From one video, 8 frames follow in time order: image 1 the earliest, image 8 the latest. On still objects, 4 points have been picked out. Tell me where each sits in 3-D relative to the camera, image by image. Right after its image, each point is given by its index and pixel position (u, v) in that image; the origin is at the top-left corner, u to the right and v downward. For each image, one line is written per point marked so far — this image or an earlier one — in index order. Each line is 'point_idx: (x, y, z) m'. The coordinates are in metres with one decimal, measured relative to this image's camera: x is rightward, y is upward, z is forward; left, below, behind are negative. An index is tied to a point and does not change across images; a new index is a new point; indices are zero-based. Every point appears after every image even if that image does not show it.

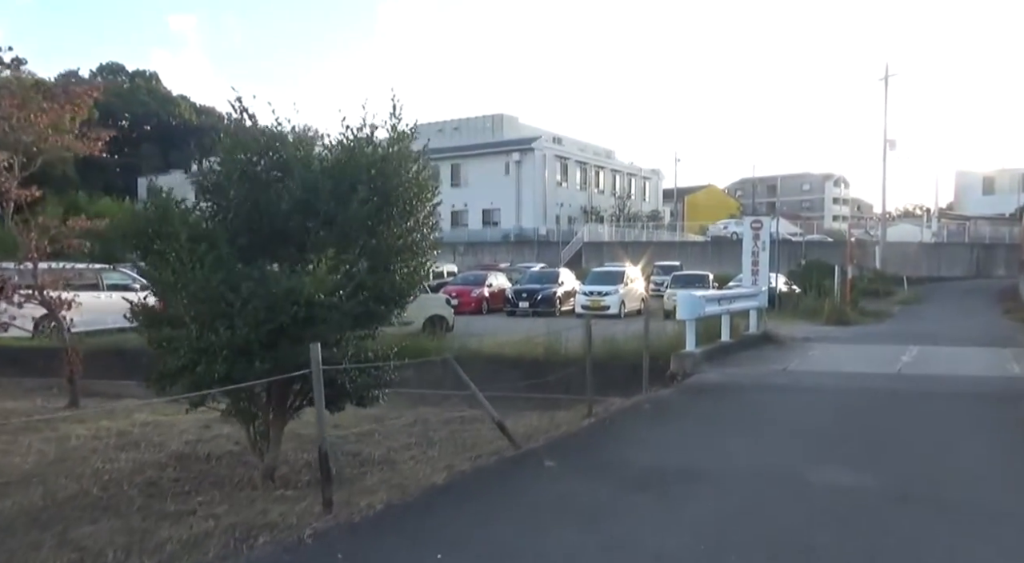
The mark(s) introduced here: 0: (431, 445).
0: (-0.7, -1.4, +7.8) m
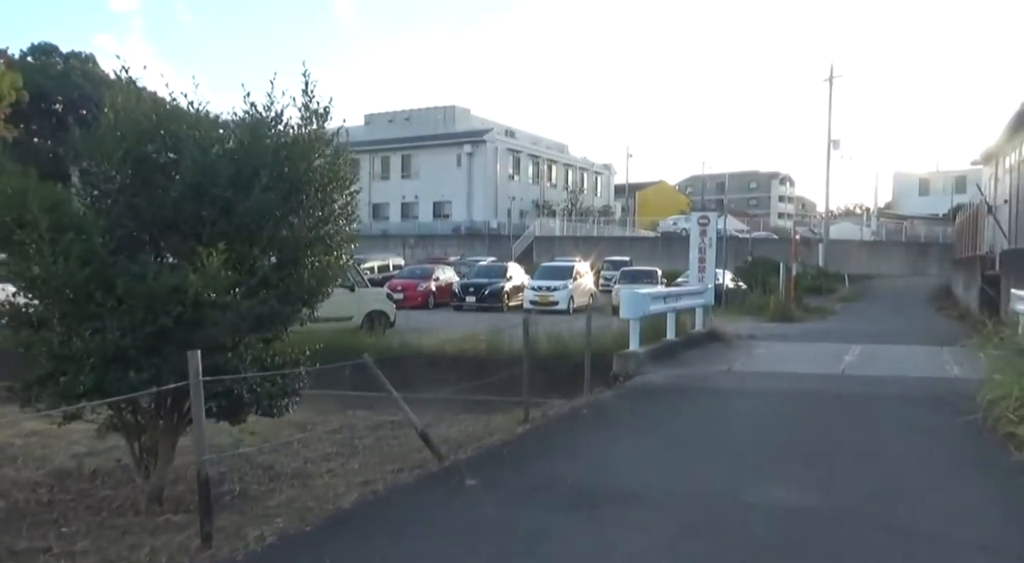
0: (-1.2, -1.4, +7.2) m
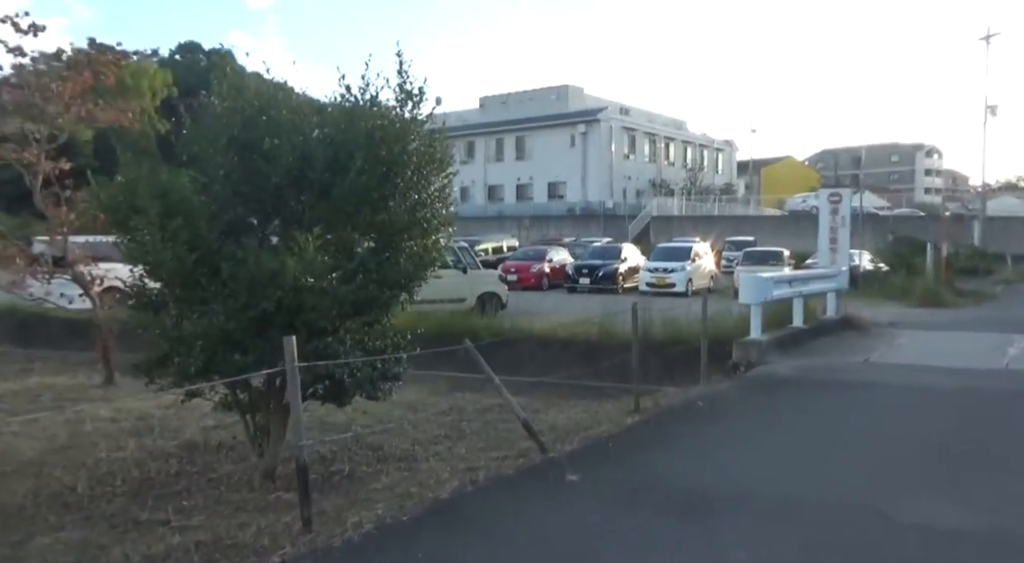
0: (-0.4, -1.3, +7.2) m
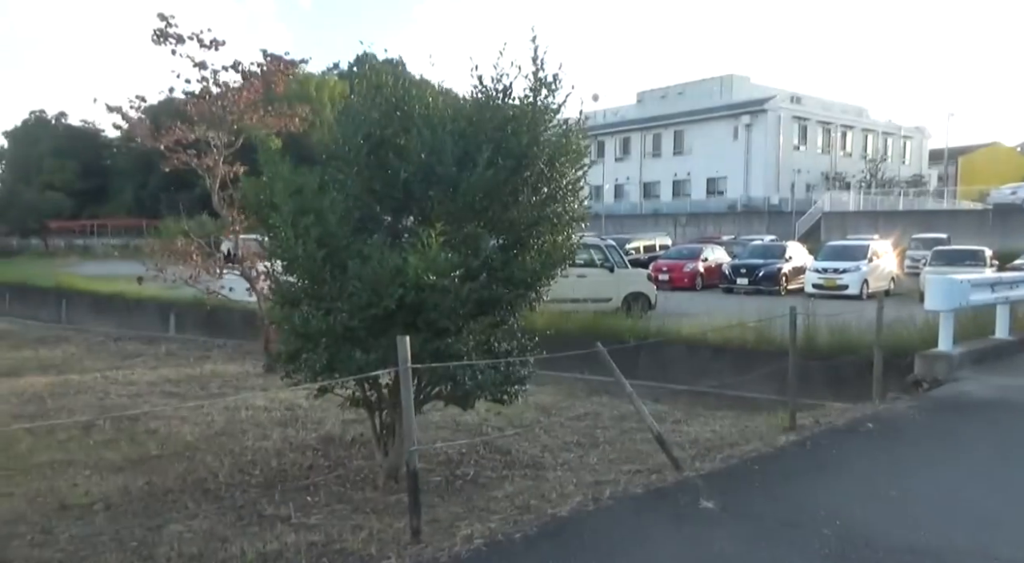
0: (+0.7, -1.3, +7.1) m
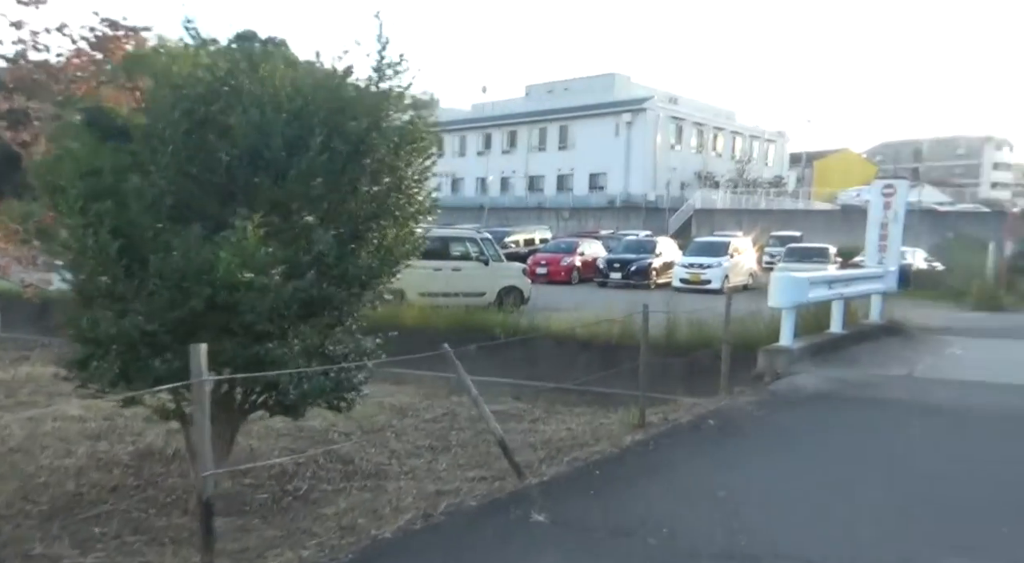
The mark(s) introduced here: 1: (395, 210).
0: (-0.5, -1.3, +6.7) m
1: (-0.7, +0.4, +5.2) m
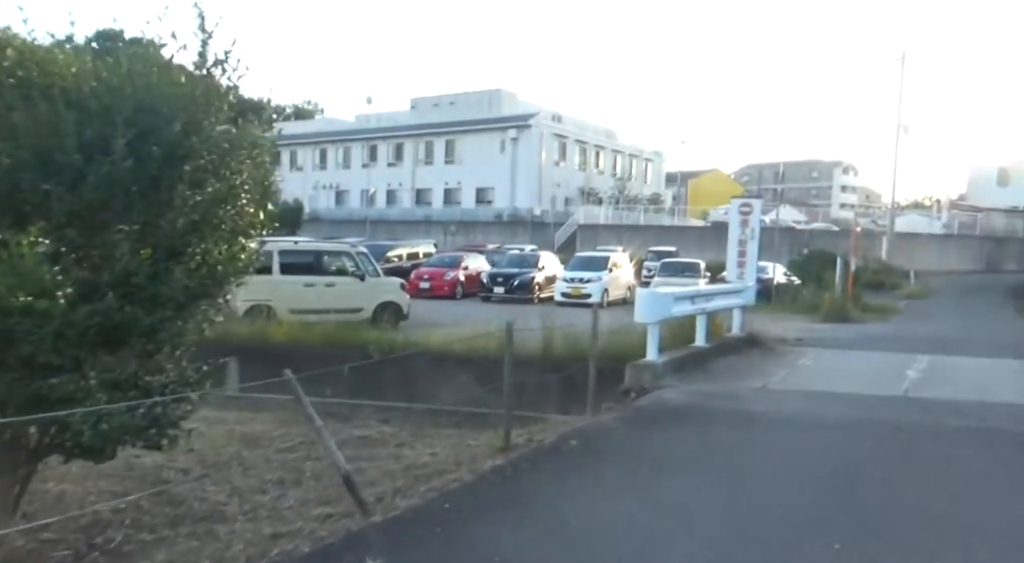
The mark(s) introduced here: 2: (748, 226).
0: (-1.5, -1.4, +6.2) m
1: (-1.5, +0.3, +4.7) m
2: (+3.8, +0.9, +15.0) m
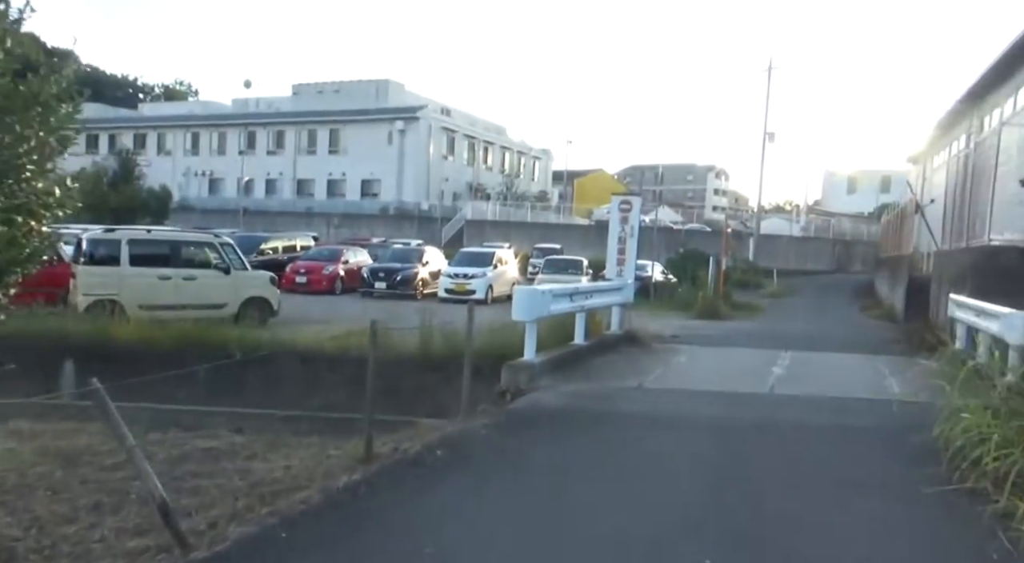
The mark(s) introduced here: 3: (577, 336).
0: (-2.3, -1.4, +5.3) m
1: (-2.1, +0.3, +3.8) m
2: (+1.9, +0.9, +14.7) m
3: (+0.9, -0.8, +11.6) m
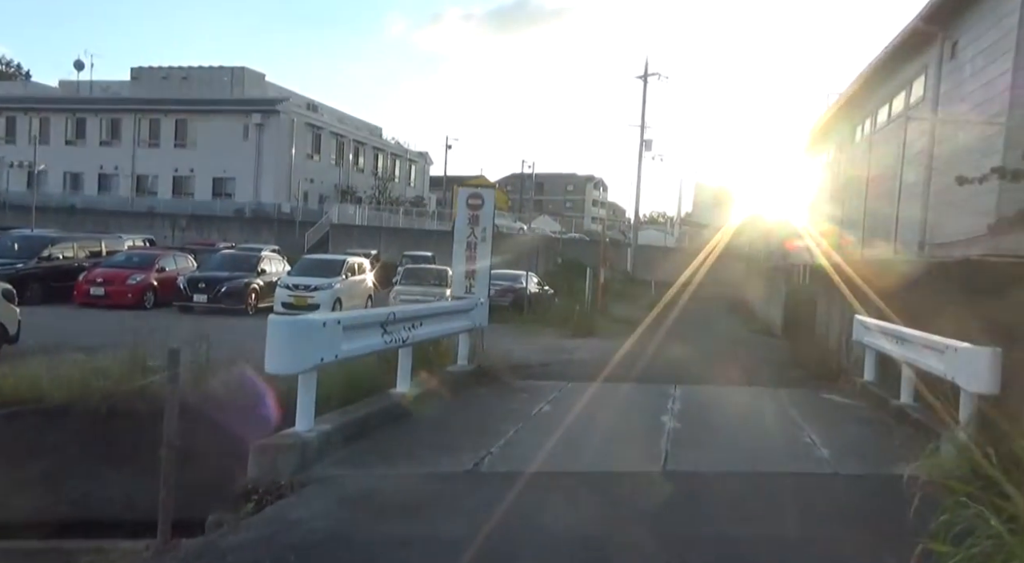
0: (-3.3, -1.5, +1.4) m
1: (-3.0, +0.2, -0.1) m
2: (-0.4, +0.7, +11.2) m
3: (-0.9, -0.9, +8.0) m
